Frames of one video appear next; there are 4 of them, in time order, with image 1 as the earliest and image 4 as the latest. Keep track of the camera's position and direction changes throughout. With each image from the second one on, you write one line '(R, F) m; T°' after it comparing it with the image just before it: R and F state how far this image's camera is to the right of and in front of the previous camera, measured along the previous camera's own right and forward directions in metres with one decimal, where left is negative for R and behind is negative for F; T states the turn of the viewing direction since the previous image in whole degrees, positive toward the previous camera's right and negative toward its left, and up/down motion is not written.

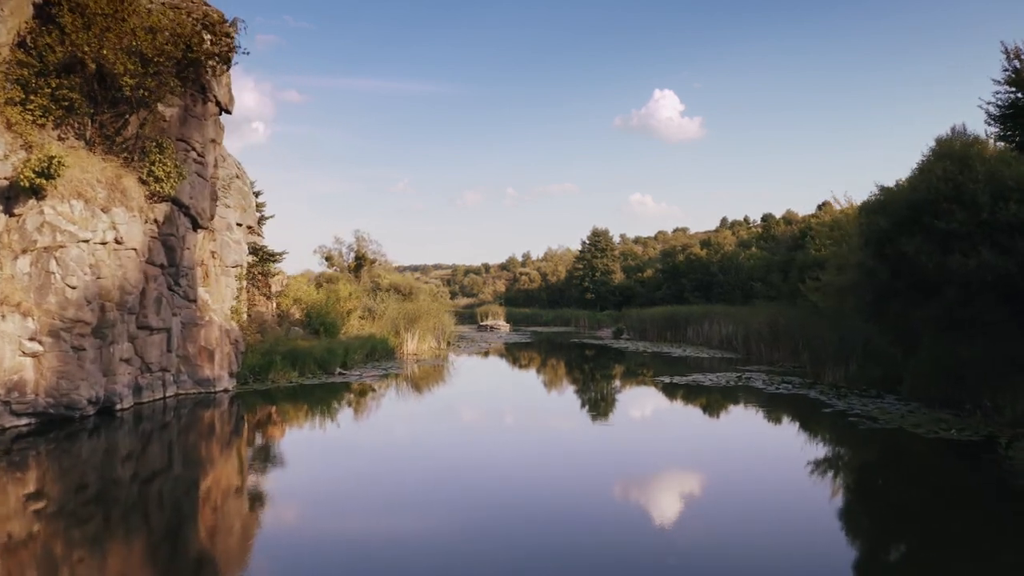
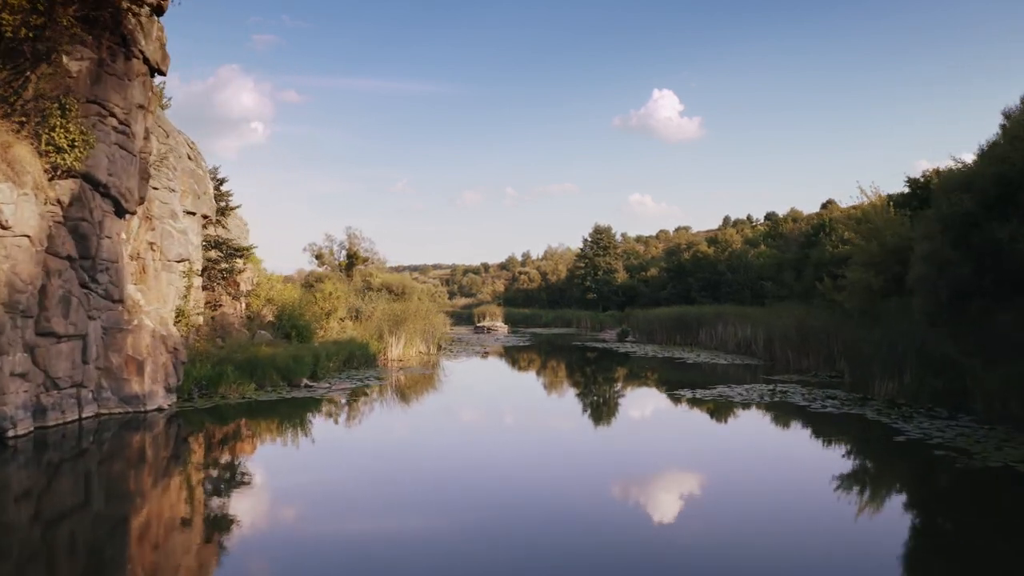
(+0.1, +2.2) m; 0°
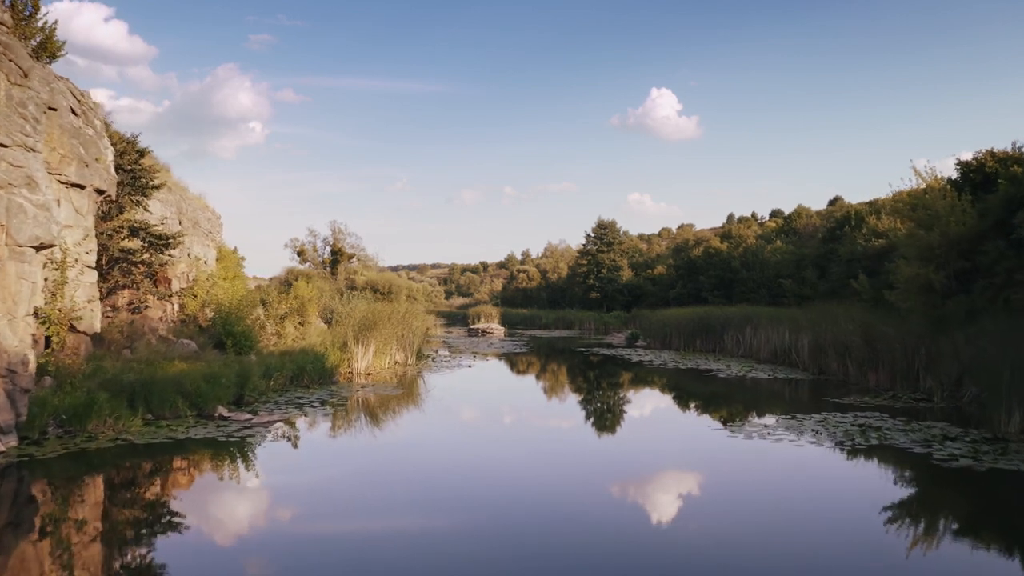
(+0.2, +3.4) m; 0°
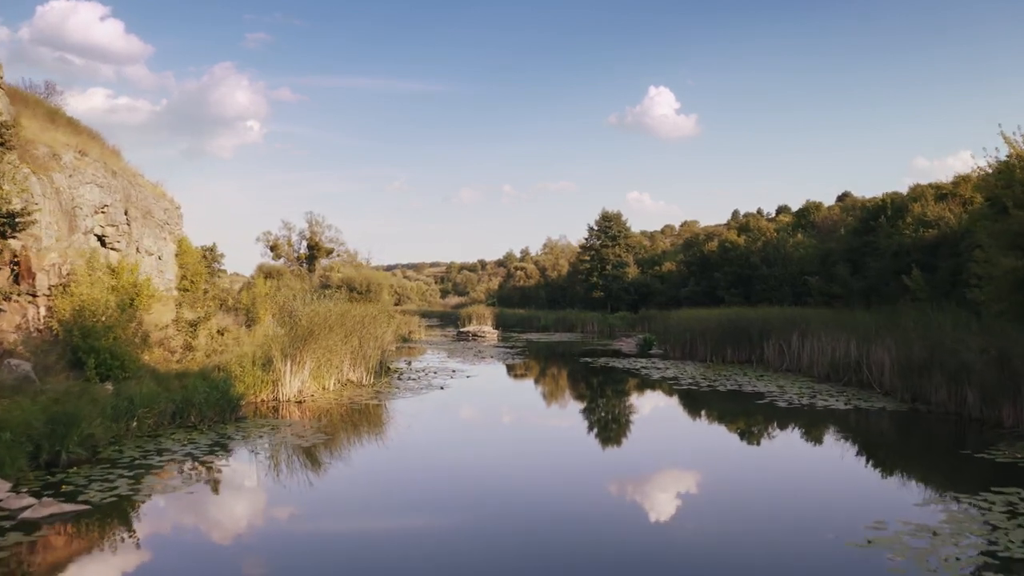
(+0.3, +4.0) m; 0°
